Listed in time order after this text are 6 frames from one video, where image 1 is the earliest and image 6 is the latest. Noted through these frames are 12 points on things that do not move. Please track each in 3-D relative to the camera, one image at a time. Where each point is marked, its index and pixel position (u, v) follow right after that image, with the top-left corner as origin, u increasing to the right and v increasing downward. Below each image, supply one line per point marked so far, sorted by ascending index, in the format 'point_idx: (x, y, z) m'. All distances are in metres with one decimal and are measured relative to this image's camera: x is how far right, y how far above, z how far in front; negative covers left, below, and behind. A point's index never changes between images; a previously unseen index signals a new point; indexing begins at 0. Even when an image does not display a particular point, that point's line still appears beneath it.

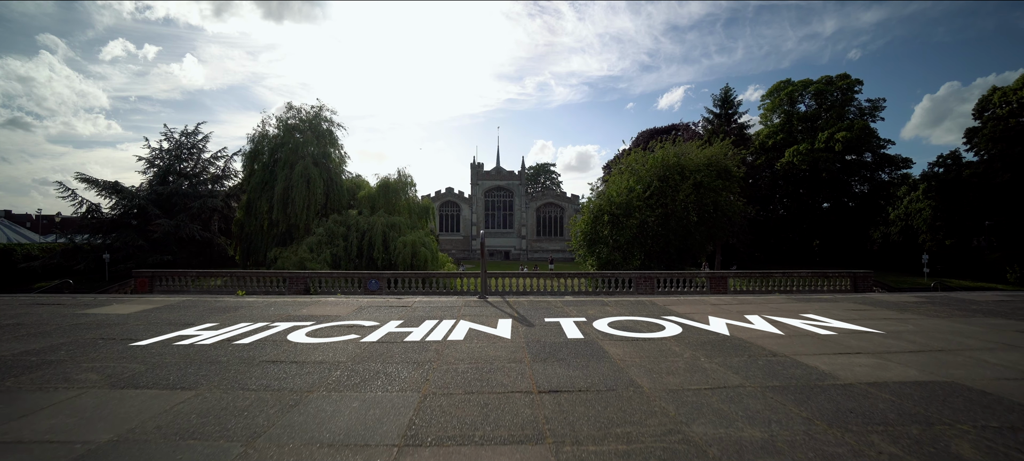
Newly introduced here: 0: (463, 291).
0: (-1.6, -2.0, +14.0) m
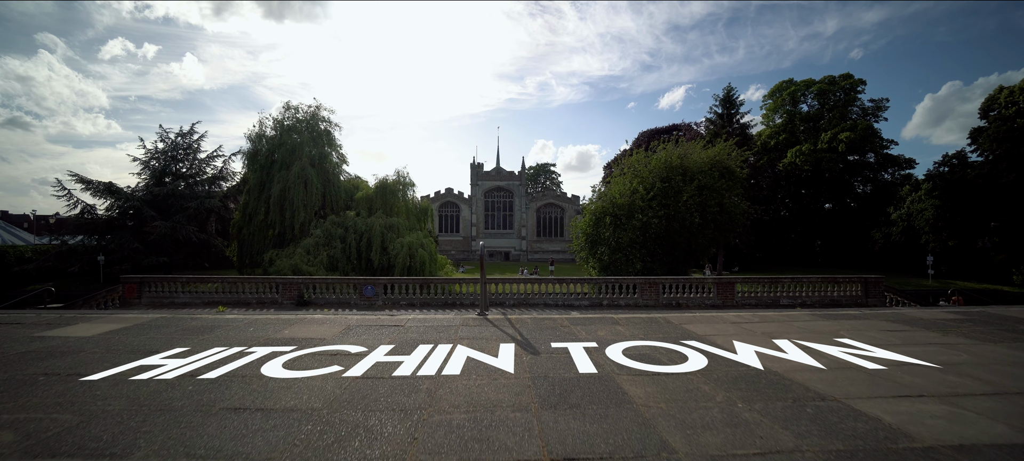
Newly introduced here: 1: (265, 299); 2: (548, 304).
0: (-1.6, -2.1, +13.5) m
1: (-7.8, -2.2, +13.7) m
2: (+1.1, -2.3, +13.6) m
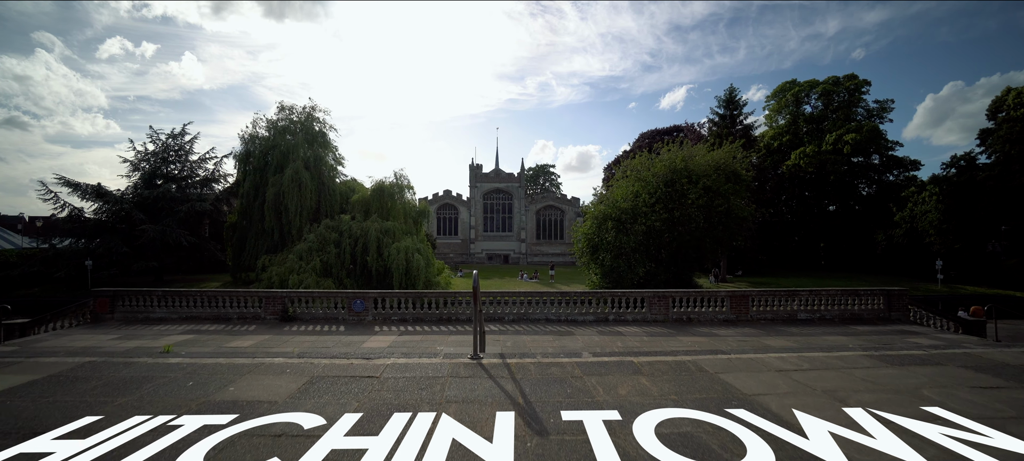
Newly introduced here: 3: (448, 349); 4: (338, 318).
0: (-1.6, -2.4, +12.7) m
1: (-7.8, -2.5, +12.8) m
2: (+1.1, -2.6, +12.7) m
3: (-1.4, -2.6, +9.4) m
4: (-5.1, -2.6, +12.6) m
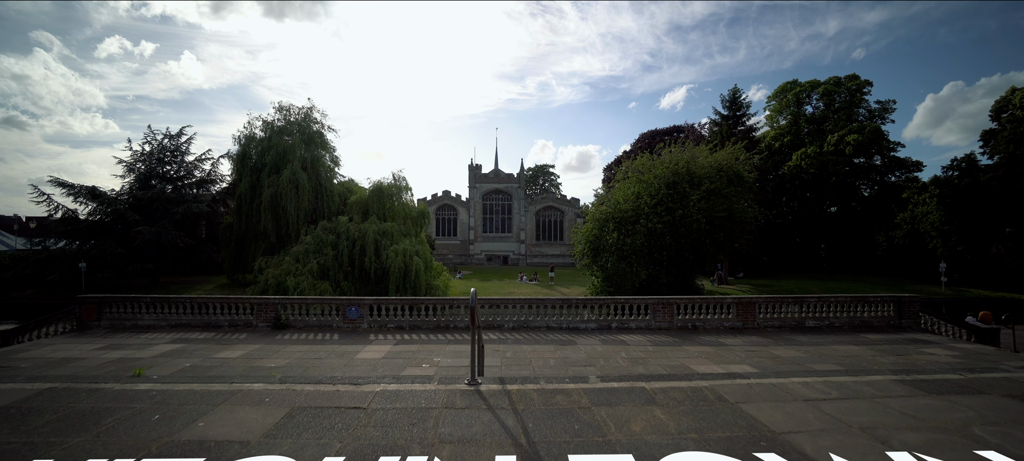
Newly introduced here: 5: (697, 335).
0: (-1.6, -2.5, +12.3) m
1: (-7.8, -2.6, +12.4) m
2: (+1.1, -2.7, +12.3) m
3: (-1.4, -2.7, +9.0) m
4: (-5.1, -2.7, +12.3) m
5: (+5.1, -2.8, +11.8) m
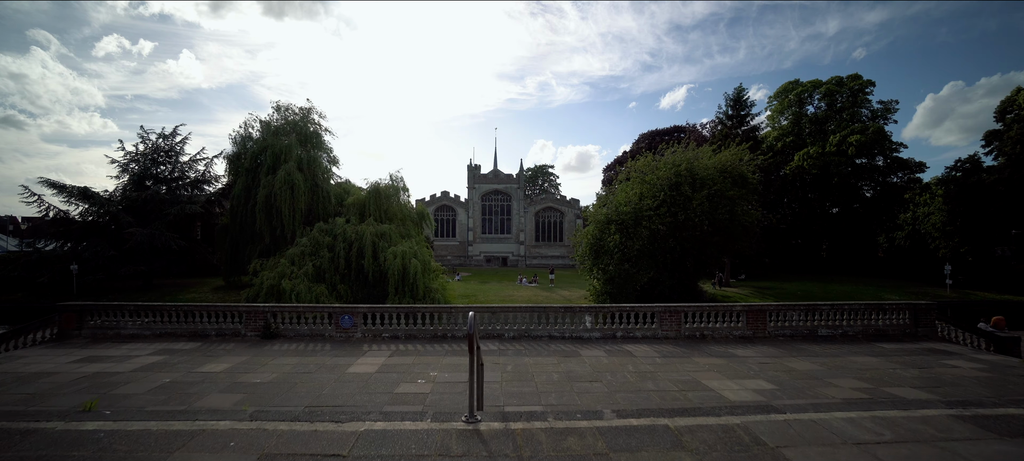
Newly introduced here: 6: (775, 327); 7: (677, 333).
0: (-1.6, -2.7, +11.7) m
1: (-7.8, -2.7, +11.8) m
2: (+1.1, -2.9, +11.8) m
3: (-1.4, -2.9, +8.5) m
4: (-5.1, -2.8, +11.7) m
5: (+5.1, -3.0, +11.3) m
6: (+7.4, -2.7, +12.2) m
7: (+4.5, -2.8, +11.9) m
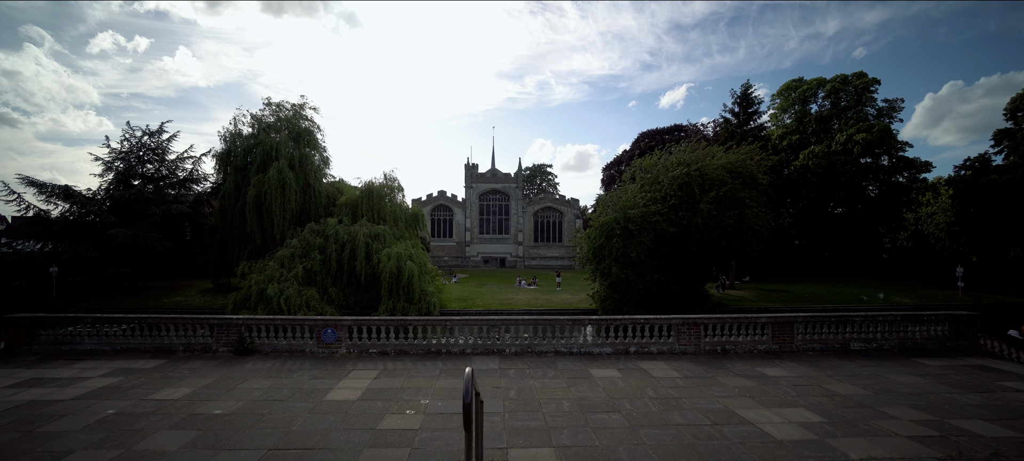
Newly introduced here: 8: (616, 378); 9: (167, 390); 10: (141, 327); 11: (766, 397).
0: (-1.6, -2.7, +10.6) m
1: (-7.8, -2.8, +10.6) m
2: (+1.1, -3.0, +10.6) m
3: (-1.3, -2.9, +7.3) m
4: (-5.0, -2.9, +10.5) m
5: (+5.1, -3.1, +10.2) m
6: (+7.4, -2.8, +11.1) m
7: (+4.6, -2.9, +10.8) m
8: (+2.1, -3.0, +8.9) m
9: (-6.5, -3.0, +8.2) m
10: (-9.2, -2.4, +10.8) m
11: (+4.7, -3.0, +8.0) m
